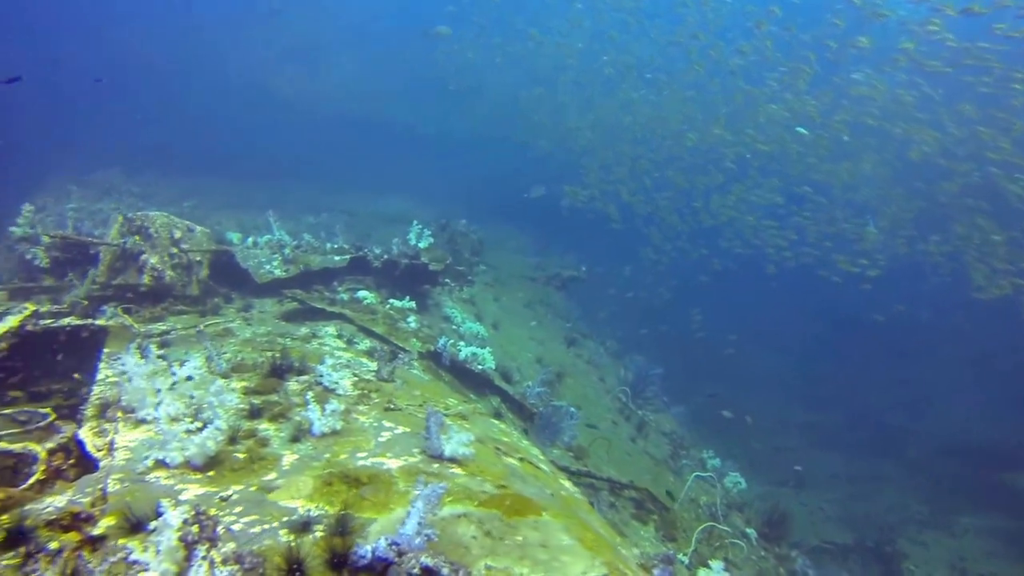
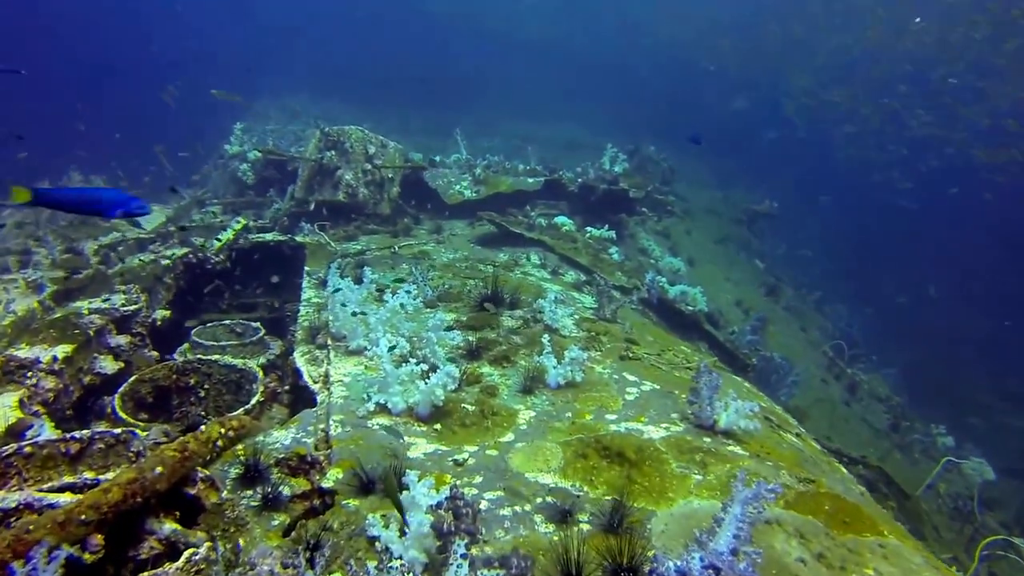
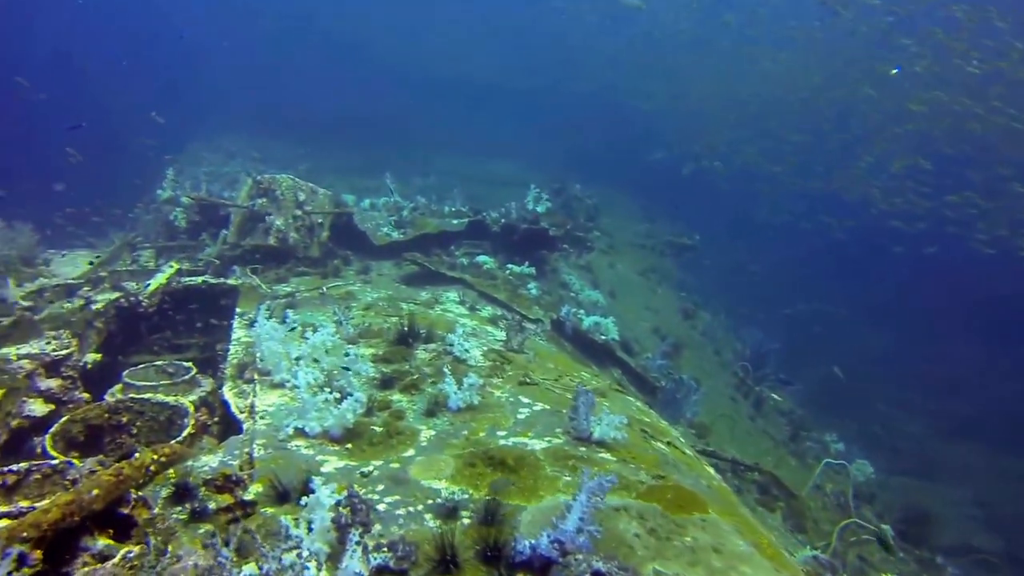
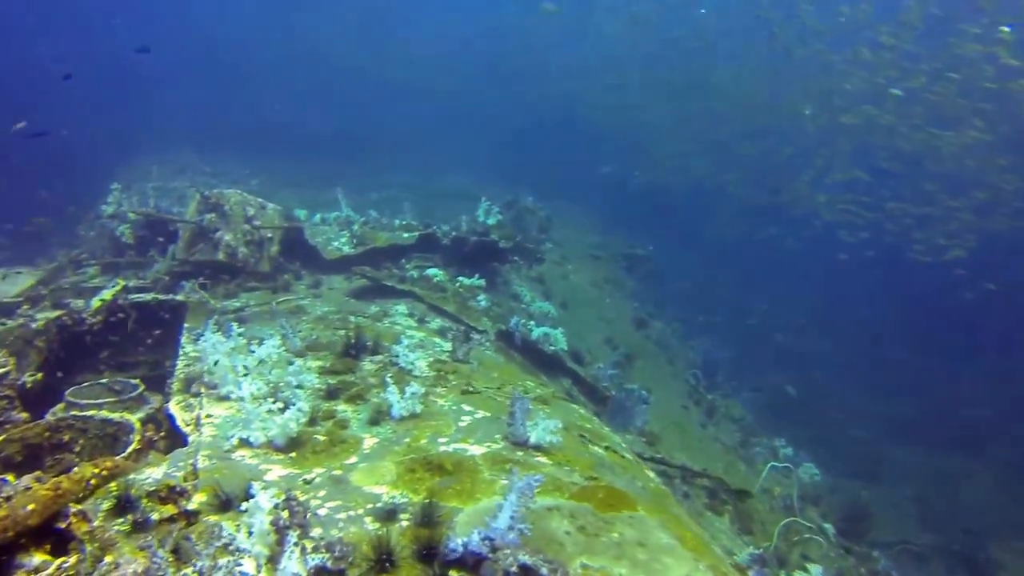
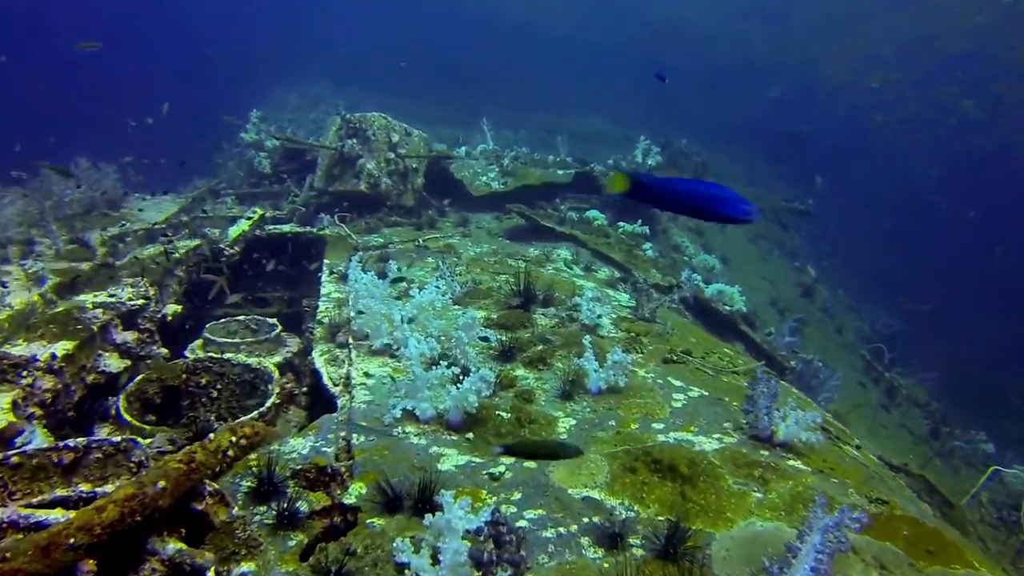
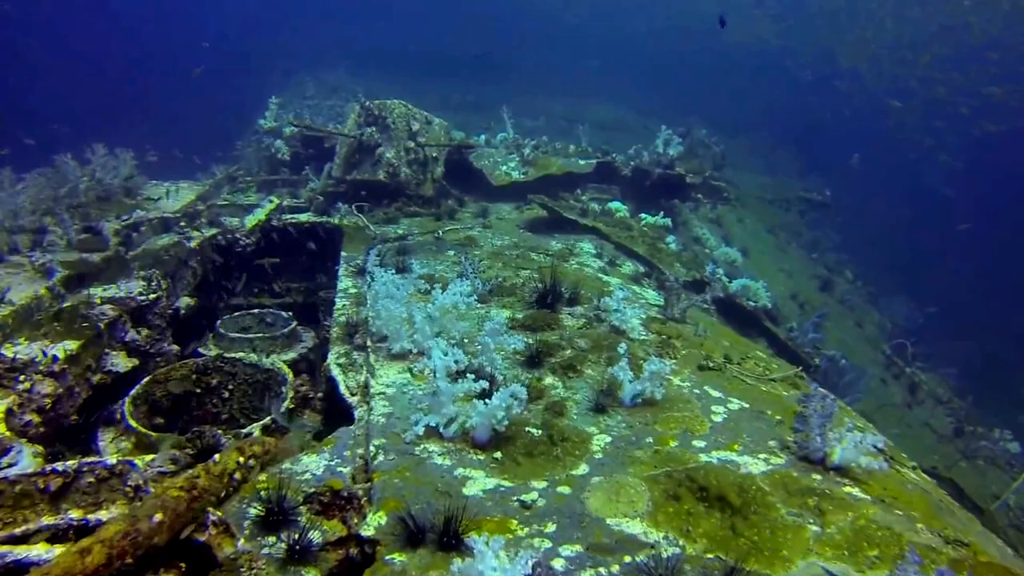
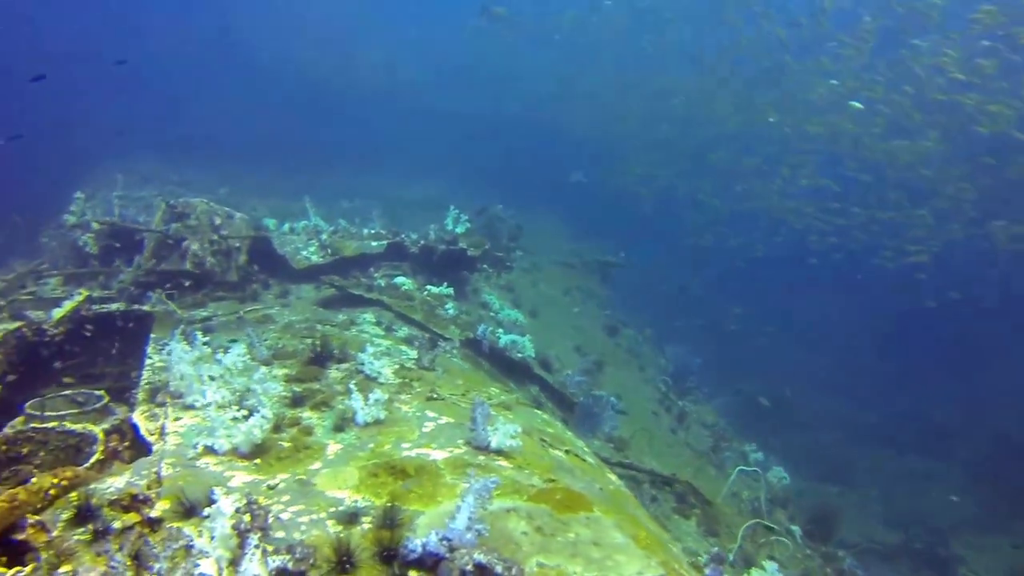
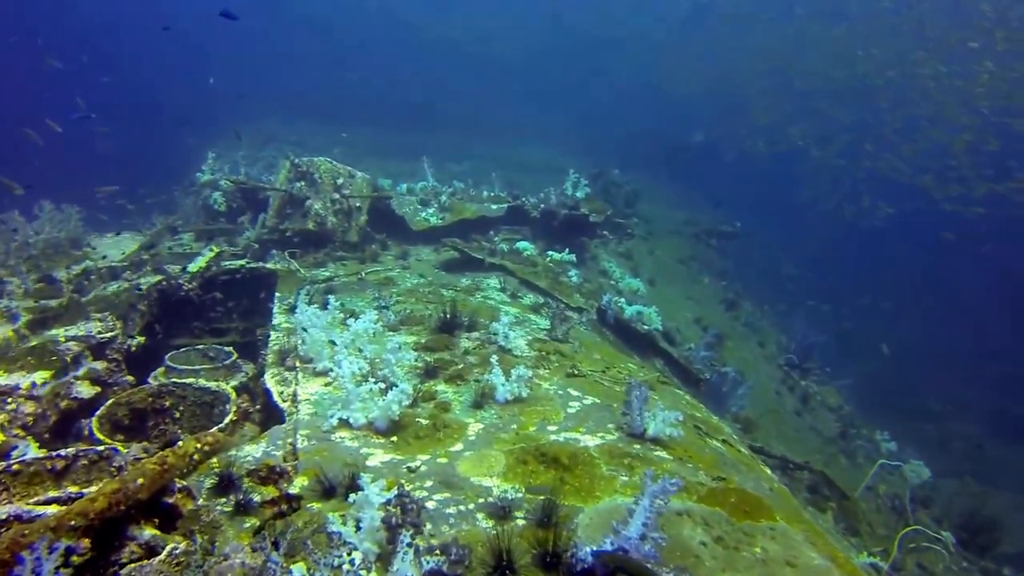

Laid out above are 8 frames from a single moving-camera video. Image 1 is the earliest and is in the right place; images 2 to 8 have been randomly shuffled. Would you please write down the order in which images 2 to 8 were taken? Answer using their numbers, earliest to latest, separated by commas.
7, 4, 3, 8, 2, 5, 6
